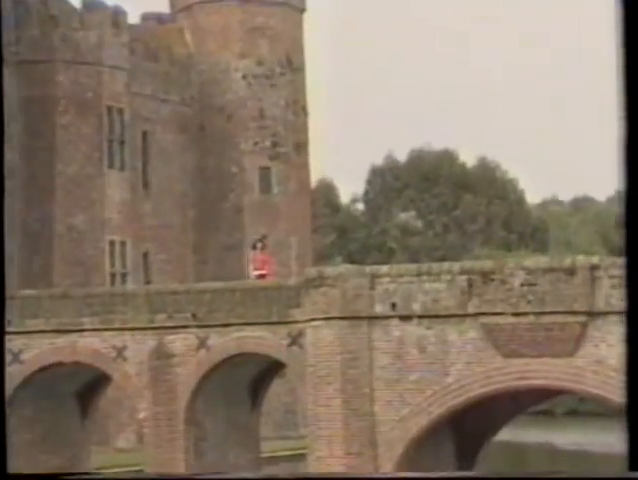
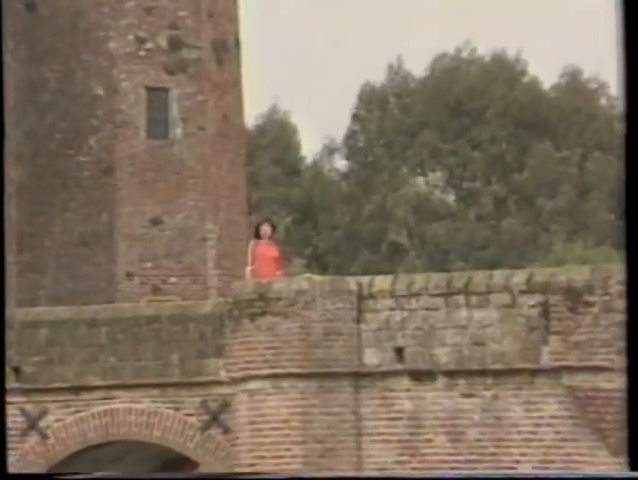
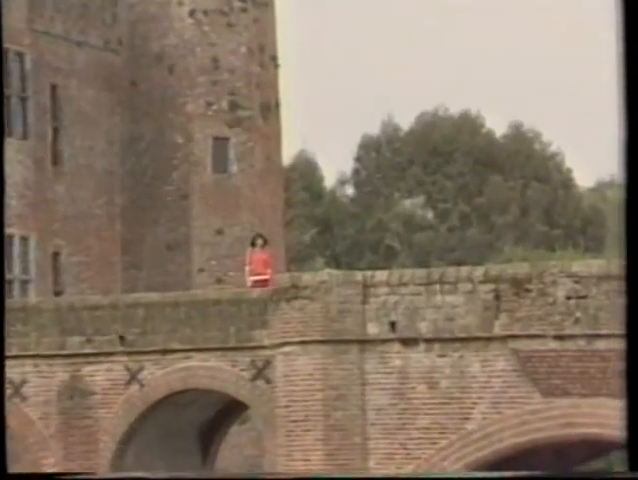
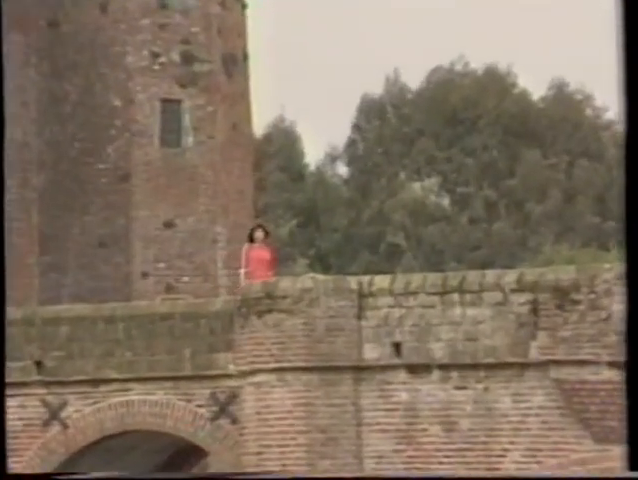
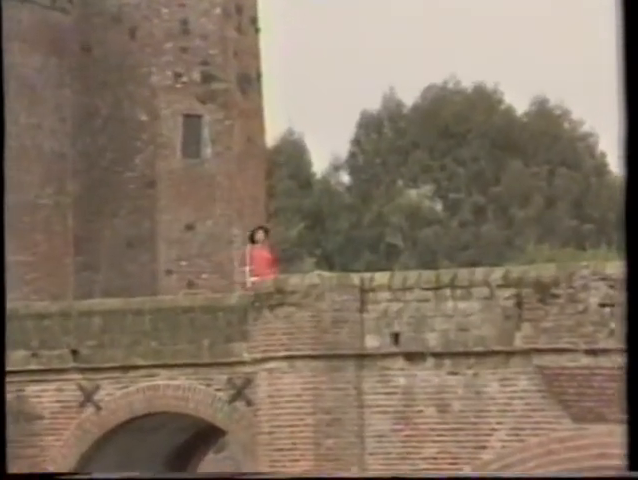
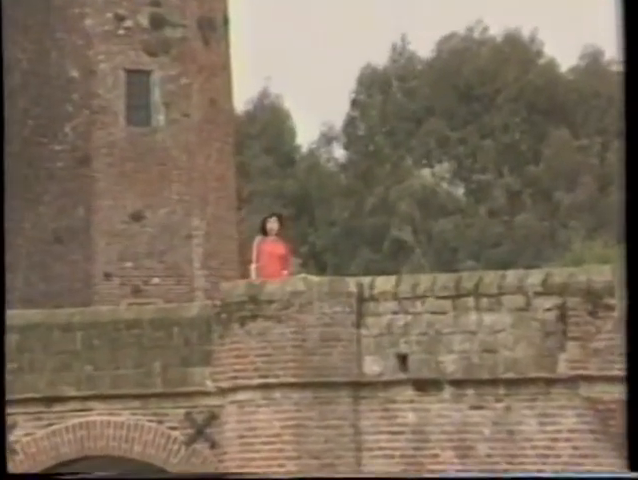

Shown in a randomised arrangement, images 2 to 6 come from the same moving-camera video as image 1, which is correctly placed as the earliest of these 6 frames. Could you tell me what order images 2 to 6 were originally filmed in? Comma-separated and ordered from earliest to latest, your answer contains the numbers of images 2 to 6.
3, 5, 4, 2, 6
